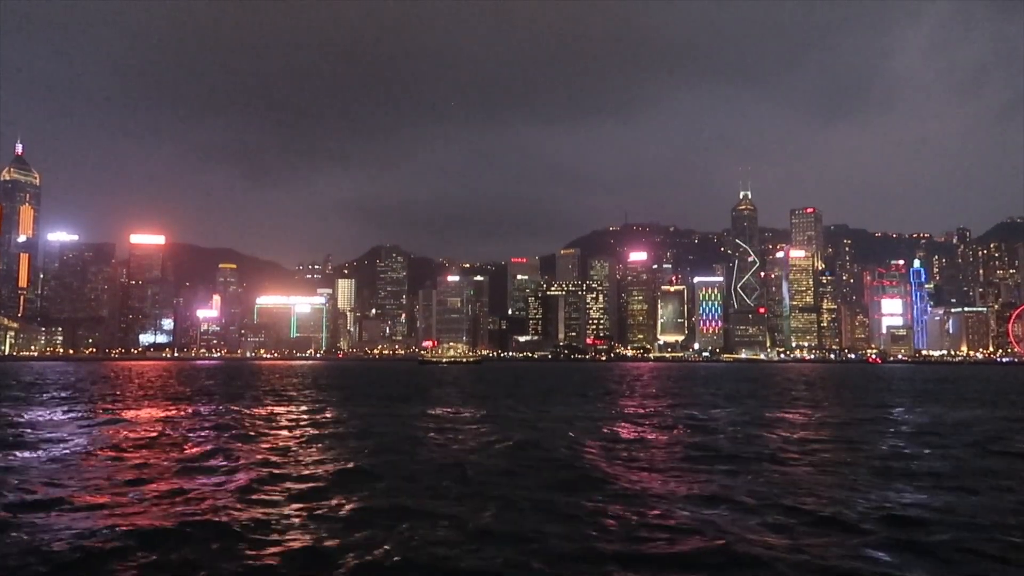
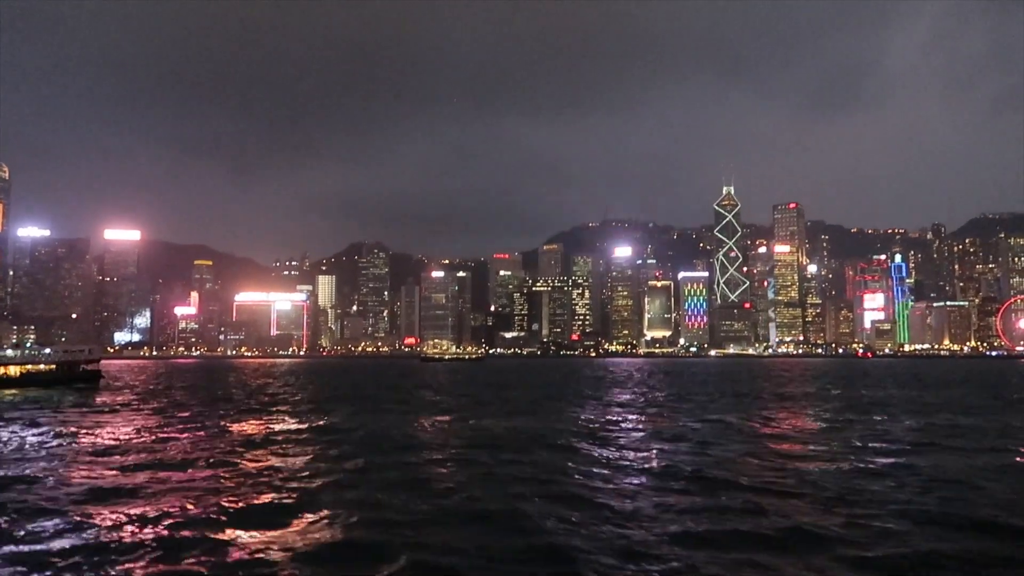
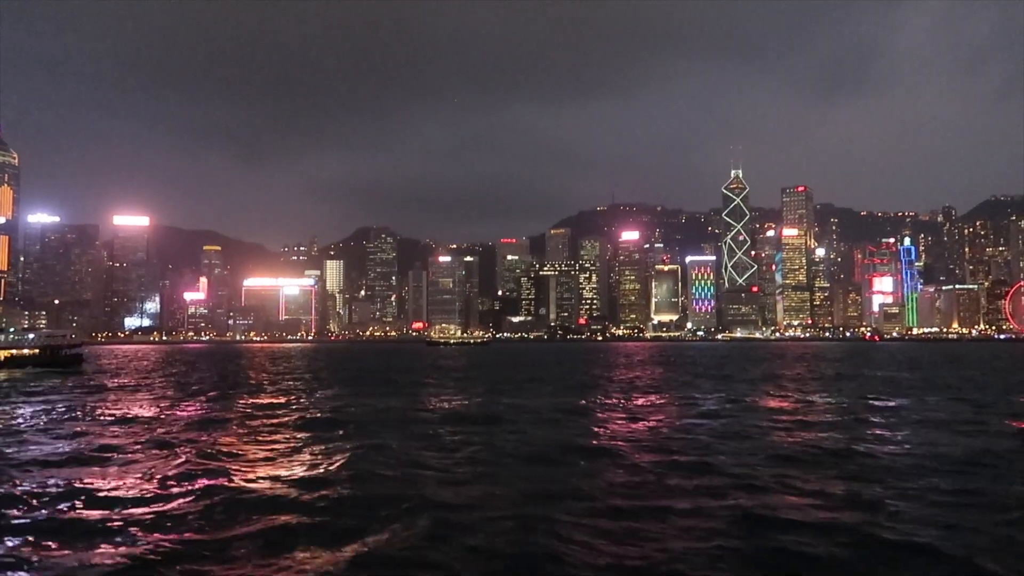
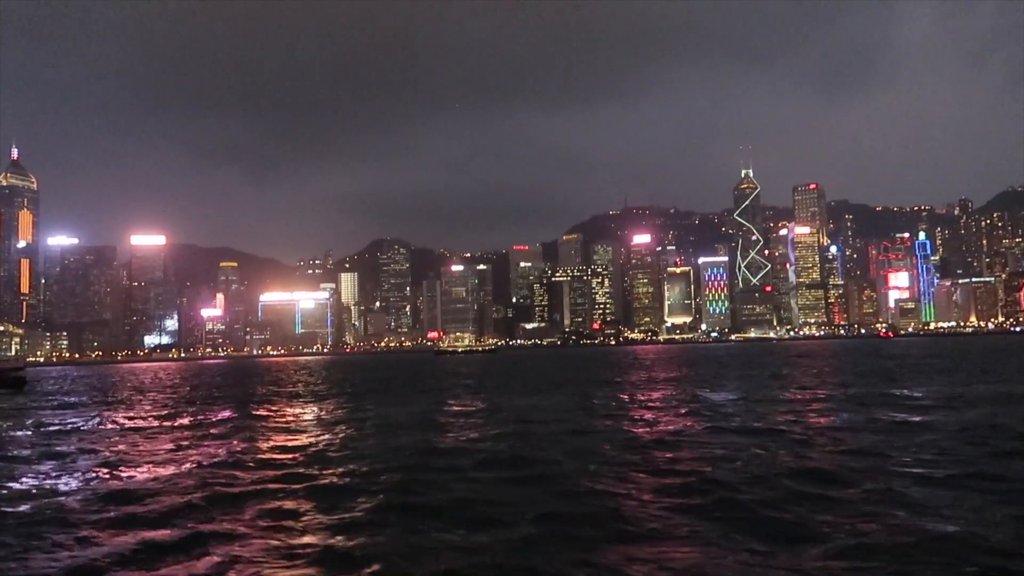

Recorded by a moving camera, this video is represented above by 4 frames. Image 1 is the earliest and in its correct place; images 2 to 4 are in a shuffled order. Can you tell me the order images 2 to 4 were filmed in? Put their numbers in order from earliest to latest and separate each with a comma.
4, 3, 2
